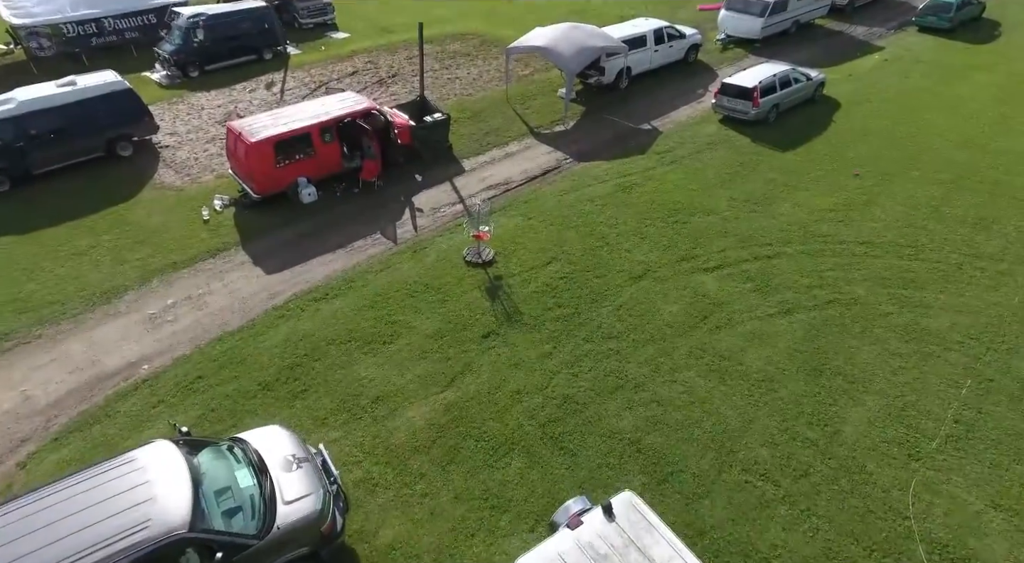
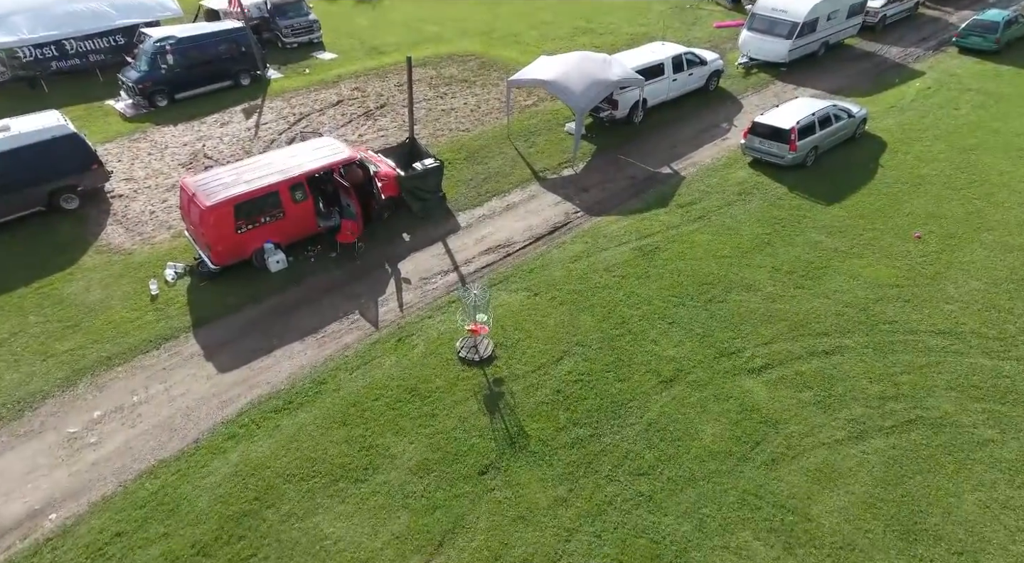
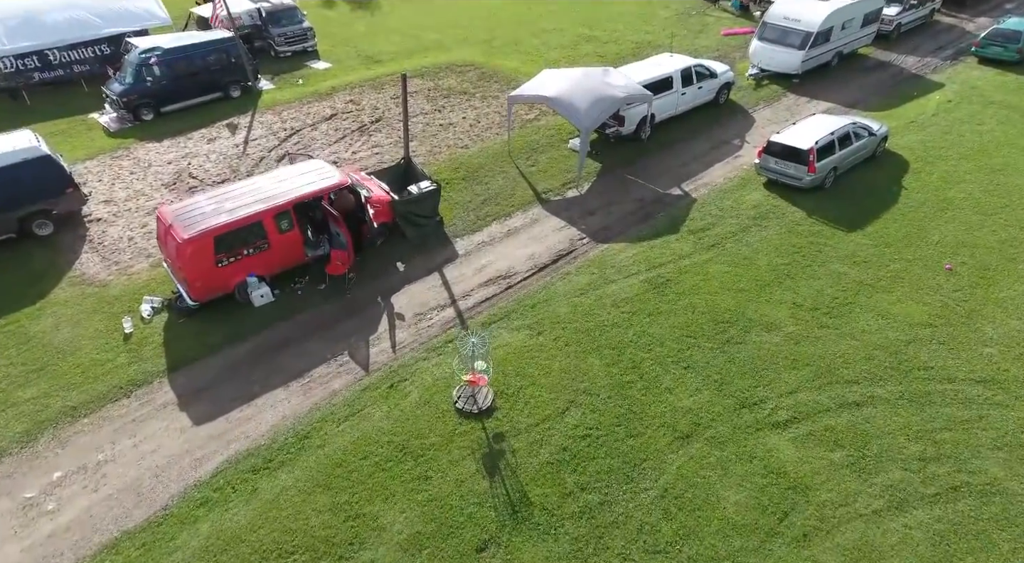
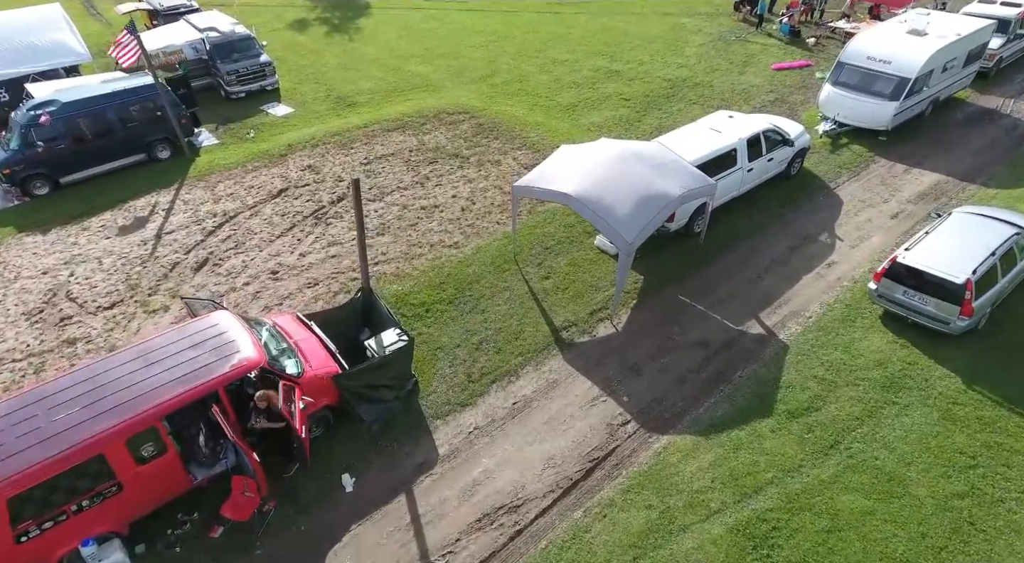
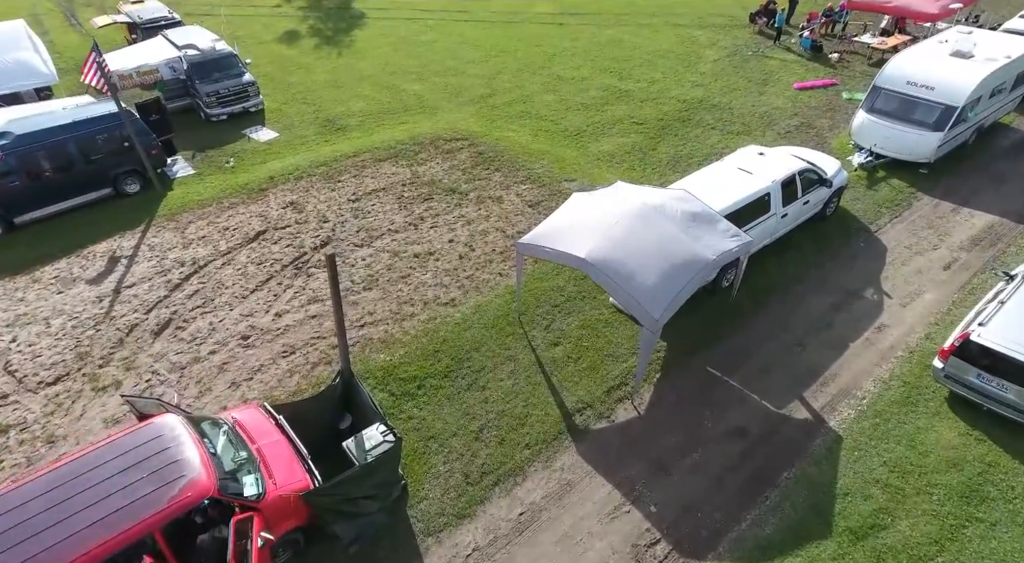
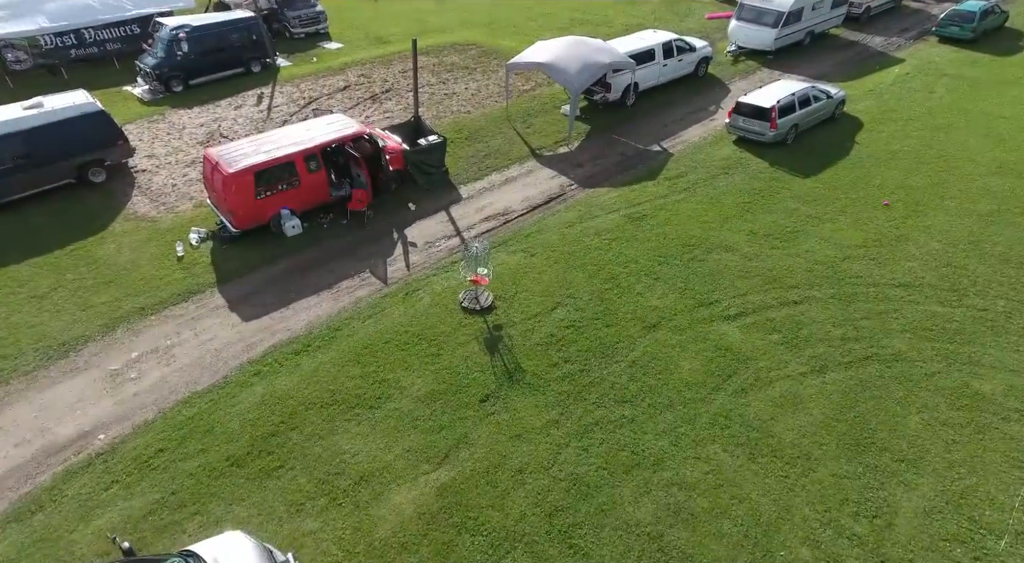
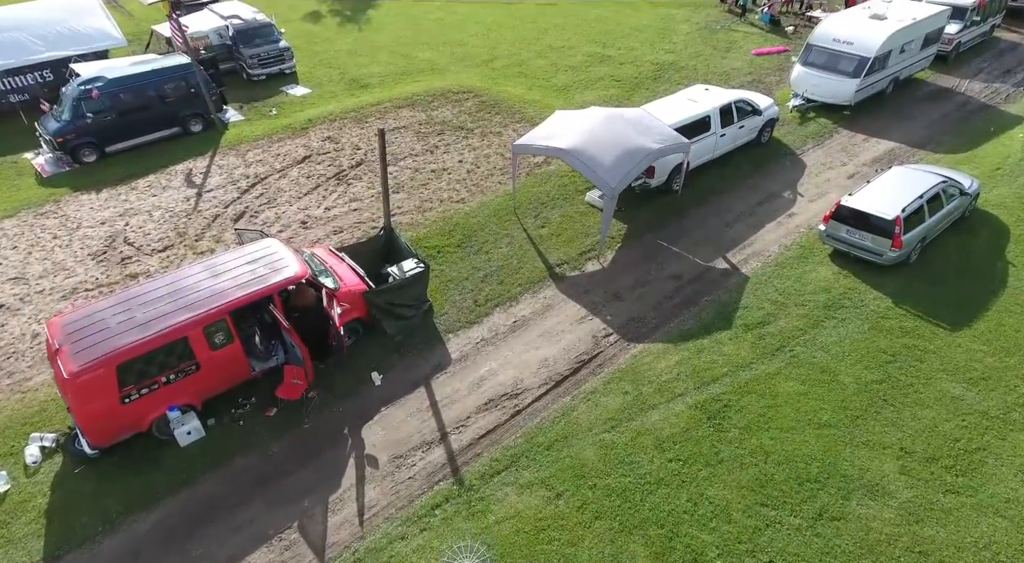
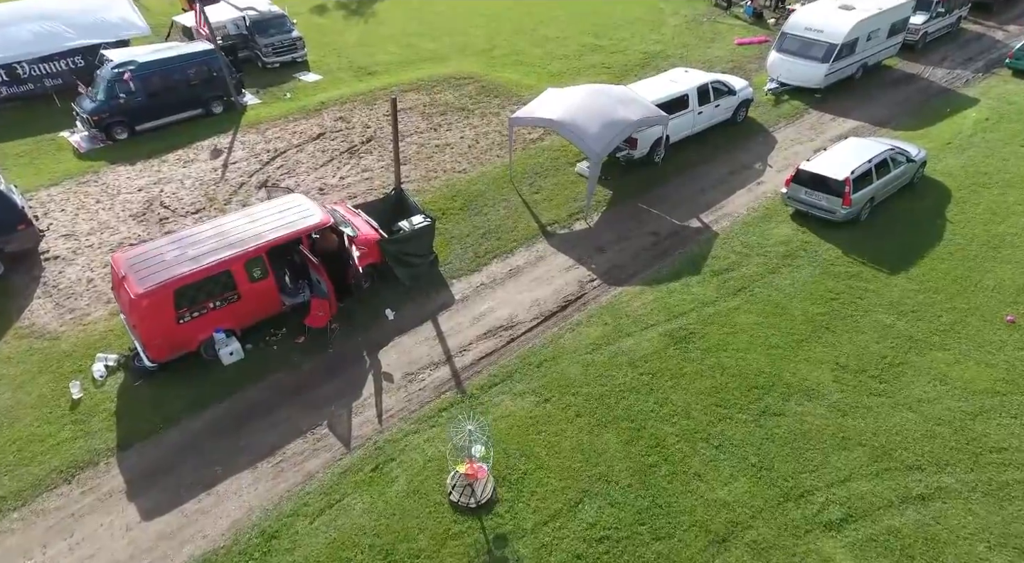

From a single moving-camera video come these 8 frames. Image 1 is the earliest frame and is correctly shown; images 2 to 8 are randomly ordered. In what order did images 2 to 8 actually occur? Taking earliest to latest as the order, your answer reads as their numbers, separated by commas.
6, 2, 3, 8, 7, 4, 5
